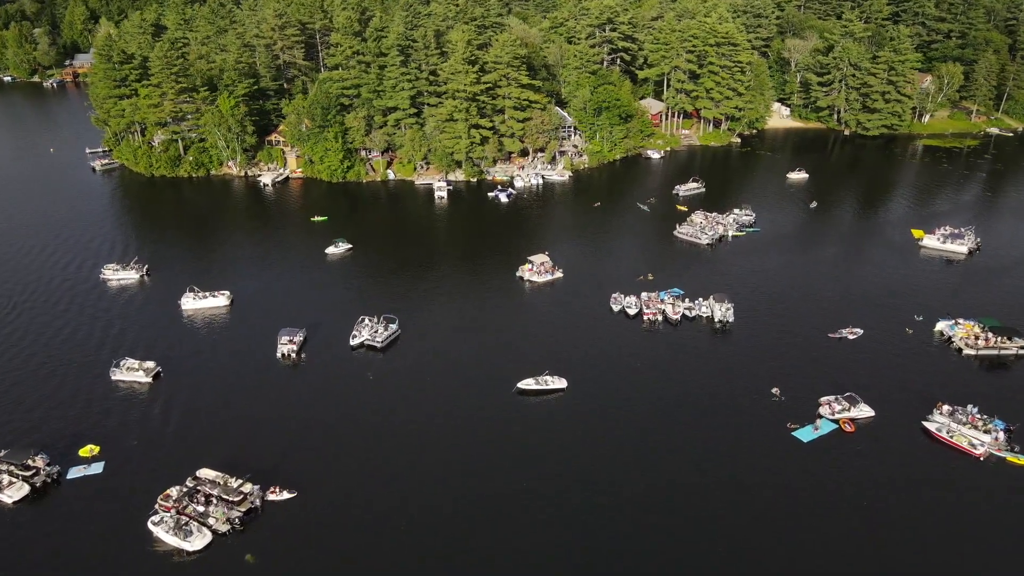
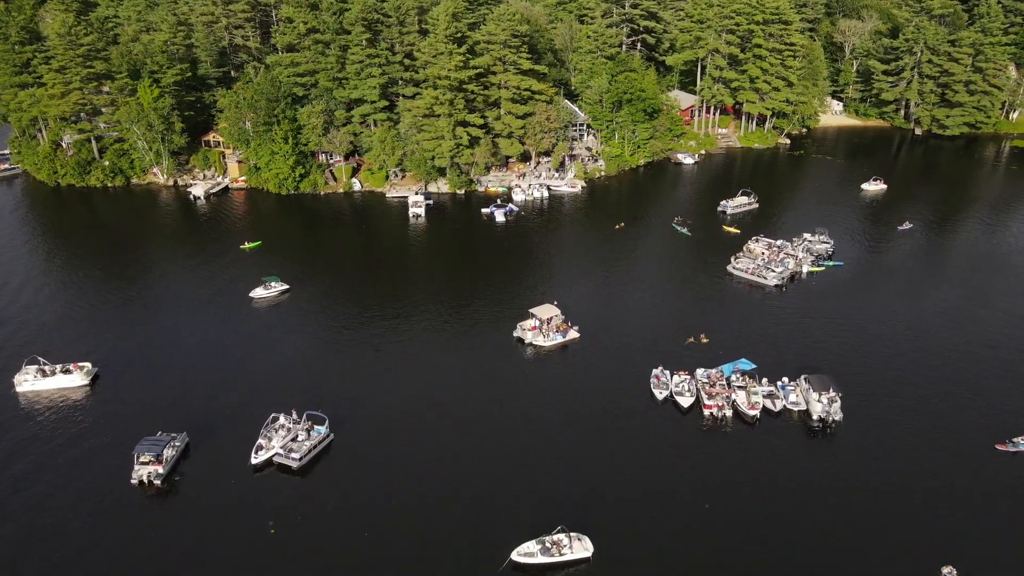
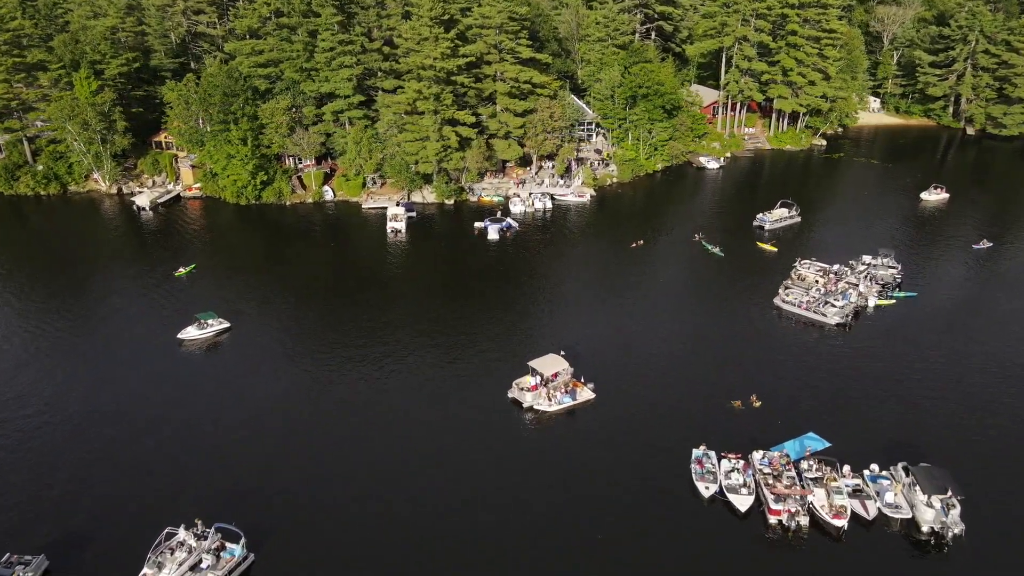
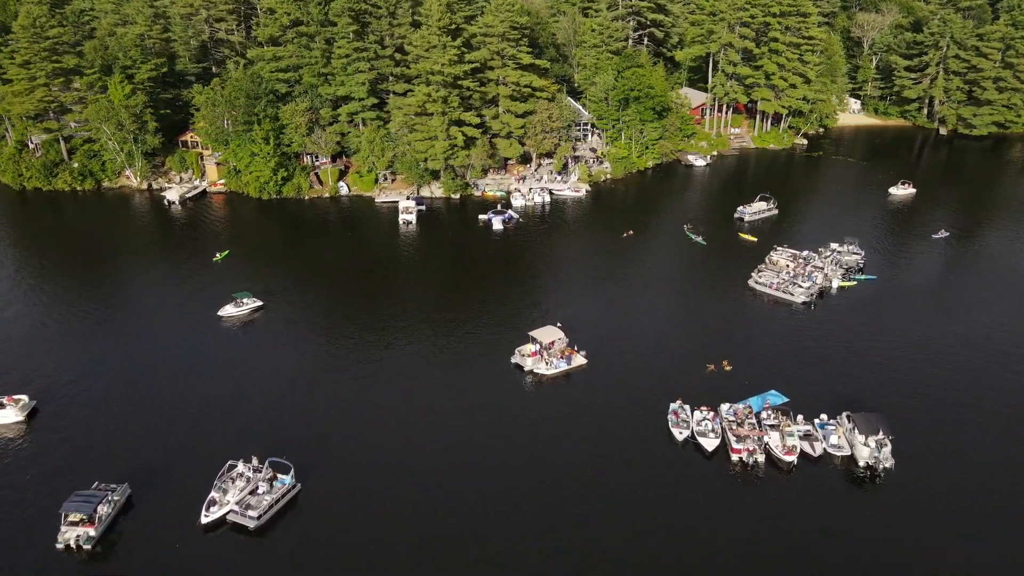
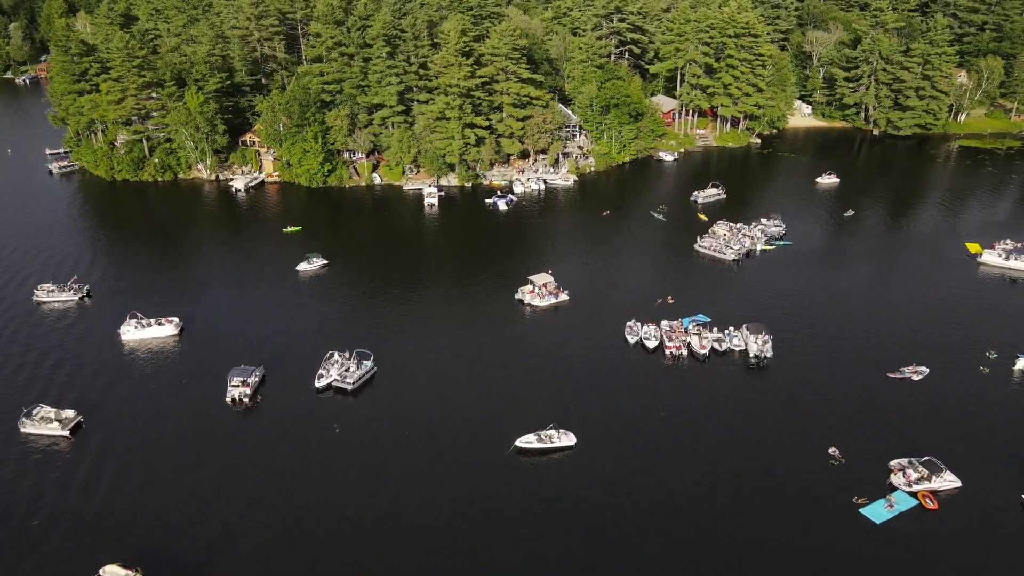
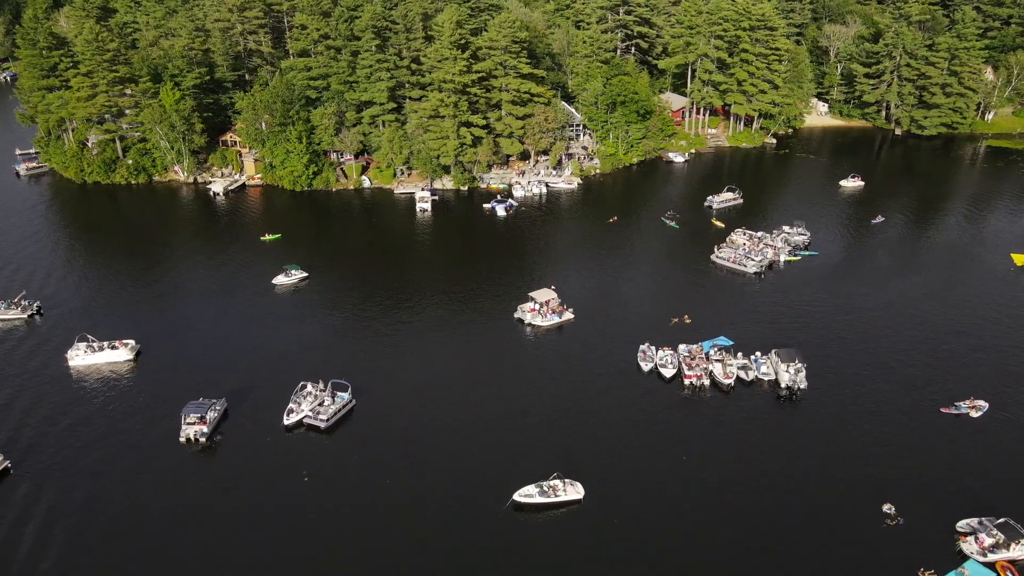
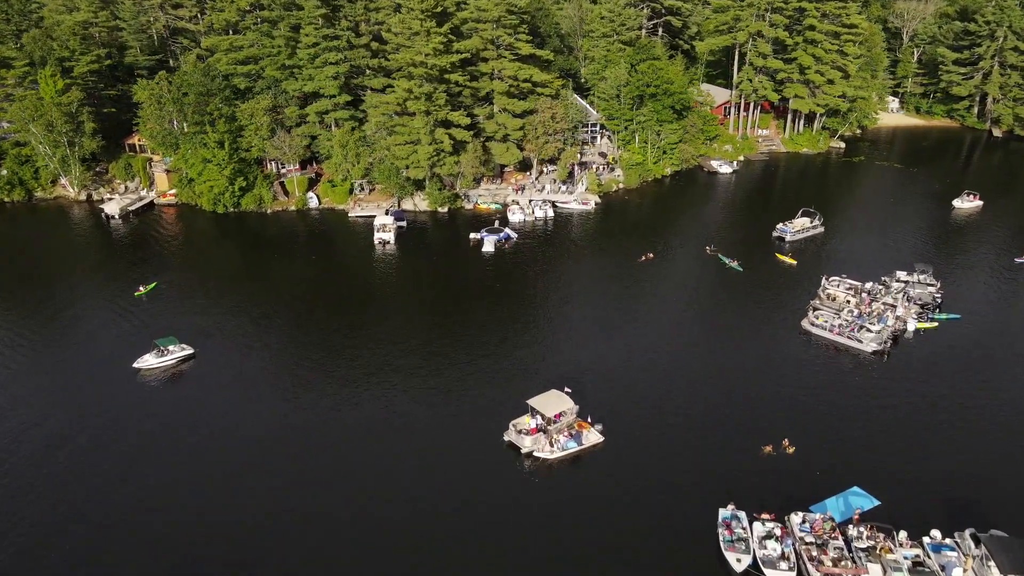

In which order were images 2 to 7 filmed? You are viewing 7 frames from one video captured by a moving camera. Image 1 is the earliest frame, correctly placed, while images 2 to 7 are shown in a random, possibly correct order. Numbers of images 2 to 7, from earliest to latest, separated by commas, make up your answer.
5, 6, 2, 4, 3, 7
